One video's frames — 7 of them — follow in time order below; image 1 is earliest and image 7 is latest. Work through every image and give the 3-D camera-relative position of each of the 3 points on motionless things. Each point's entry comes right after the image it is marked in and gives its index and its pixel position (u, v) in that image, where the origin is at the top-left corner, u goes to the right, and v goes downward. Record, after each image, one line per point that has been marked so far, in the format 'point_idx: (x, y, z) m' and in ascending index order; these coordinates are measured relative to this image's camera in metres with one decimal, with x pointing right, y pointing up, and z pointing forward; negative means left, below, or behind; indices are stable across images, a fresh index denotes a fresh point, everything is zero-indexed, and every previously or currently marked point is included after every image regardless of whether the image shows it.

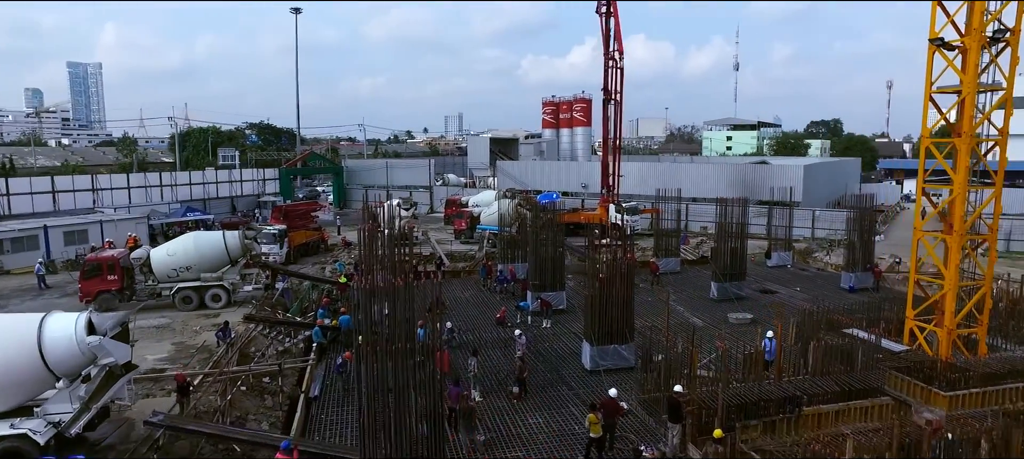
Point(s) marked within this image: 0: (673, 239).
0: (+4.5, -0.3, +18.3) m
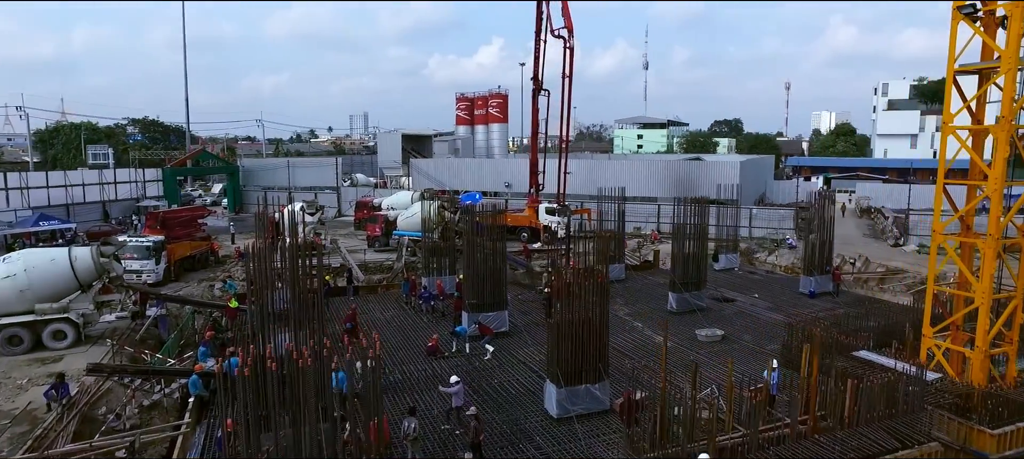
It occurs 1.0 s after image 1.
0: (+2.7, -0.3, +16.5) m
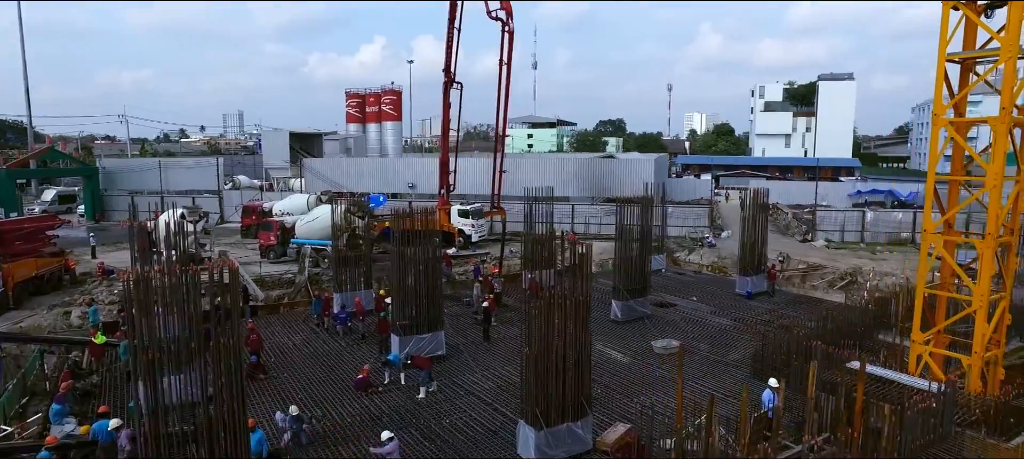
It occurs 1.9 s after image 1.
0: (+0.9, -0.4, +15.3) m
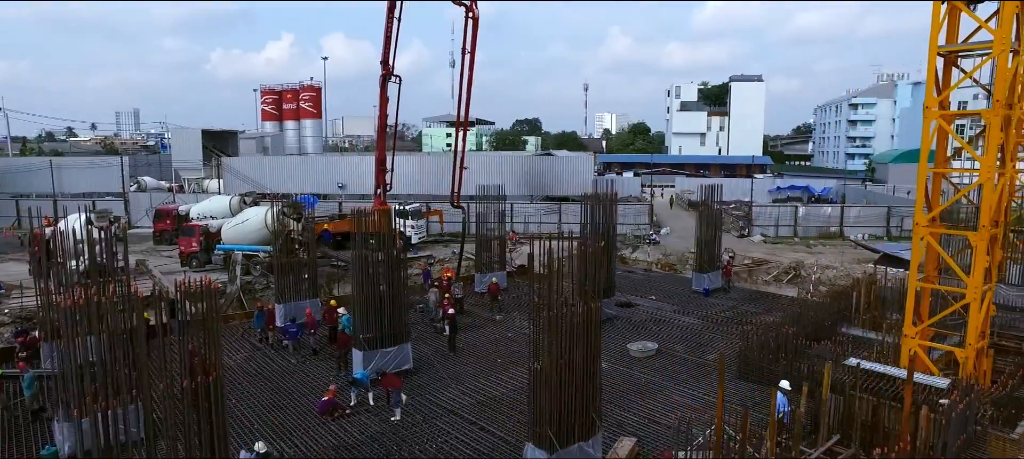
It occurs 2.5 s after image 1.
0: (-0.1, -0.4, +14.6) m
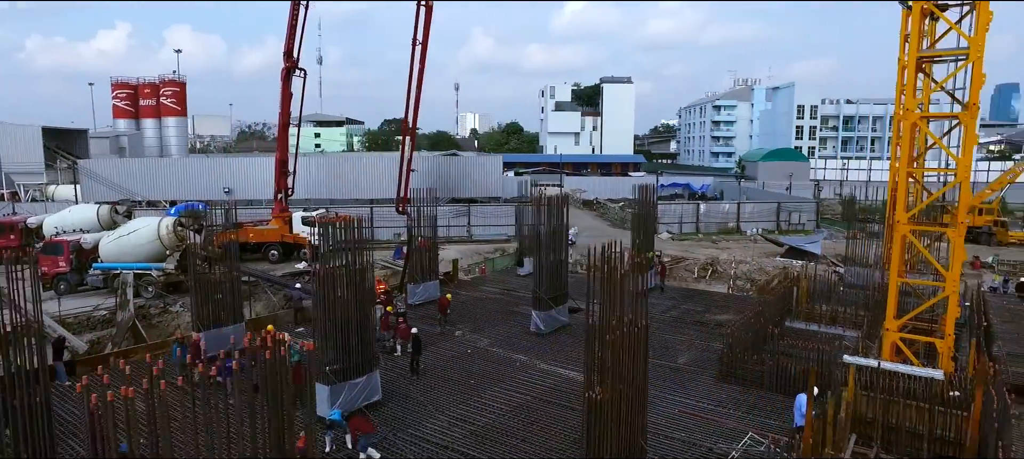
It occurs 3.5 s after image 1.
0: (-1.4, -0.5, +13.6) m
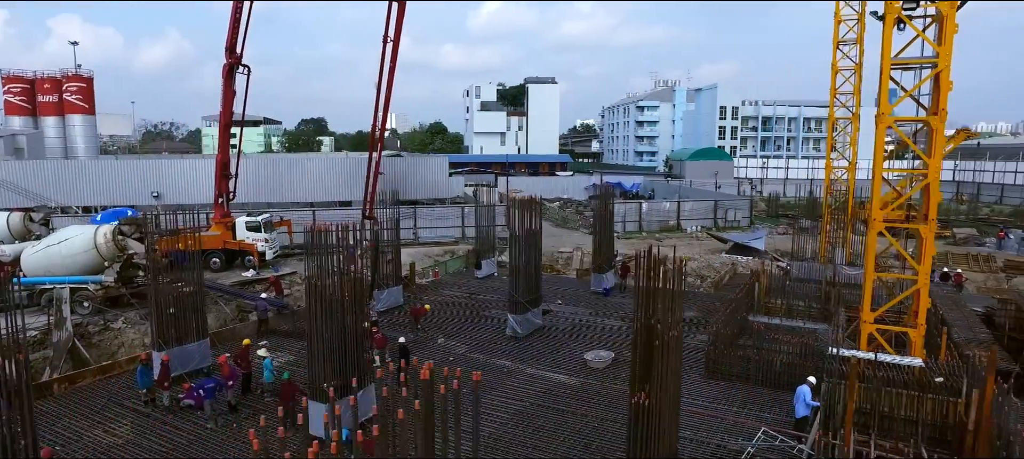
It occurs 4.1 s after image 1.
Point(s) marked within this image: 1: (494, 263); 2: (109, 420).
0: (-2.1, -0.6, +13.2) m
1: (-0.3, -0.8, +17.0) m
2: (-5.1, -2.3, +8.5) m
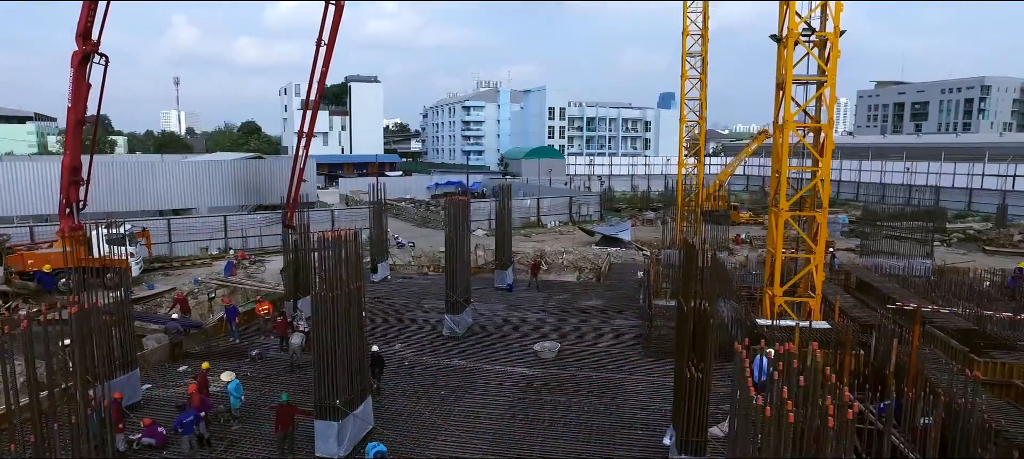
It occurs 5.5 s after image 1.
0: (-3.6, -0.7, +12.7) m
1: (-2.9, -0.9, +16.7) m
2: (-5.0, -2.5, +7.2) m
